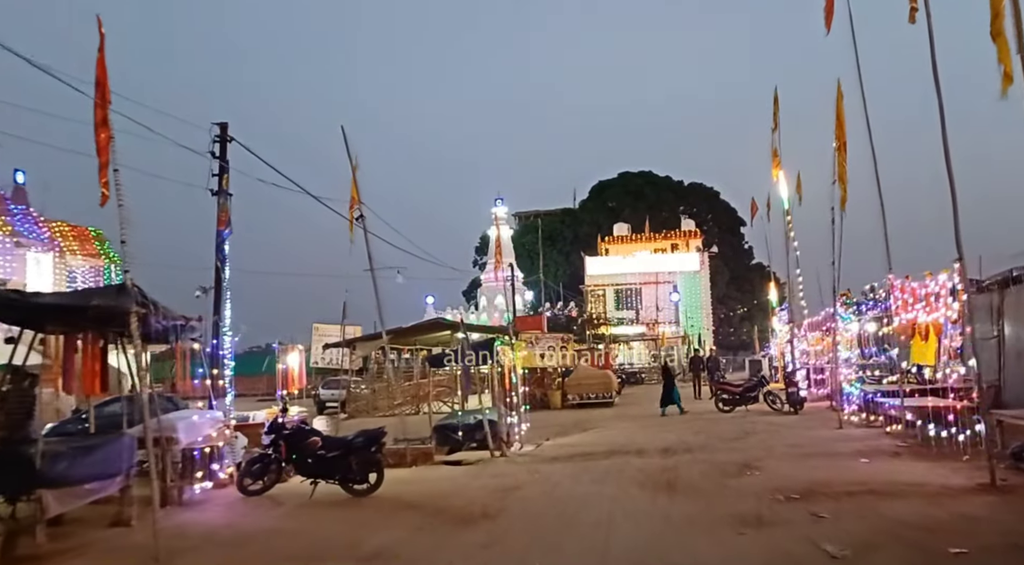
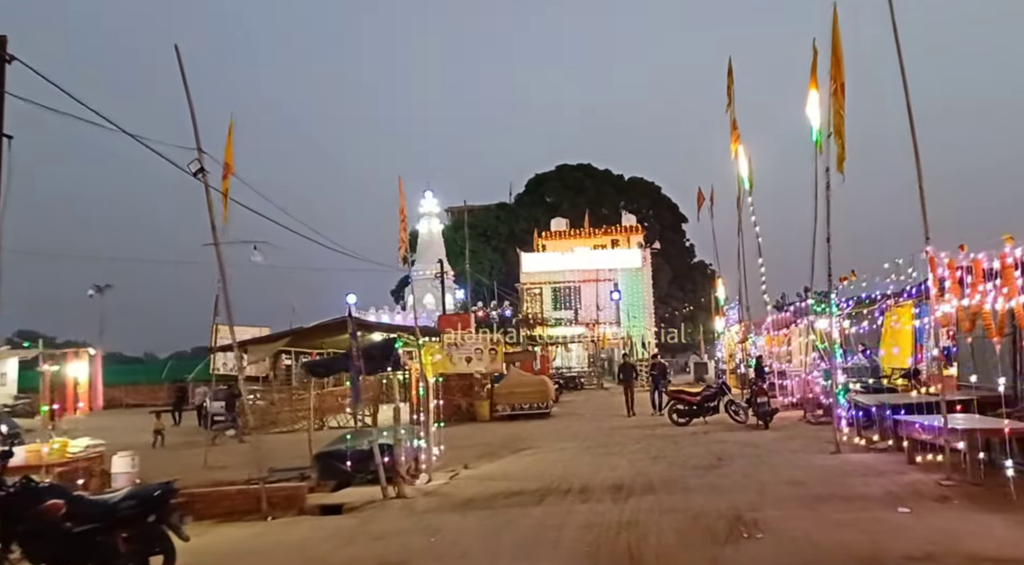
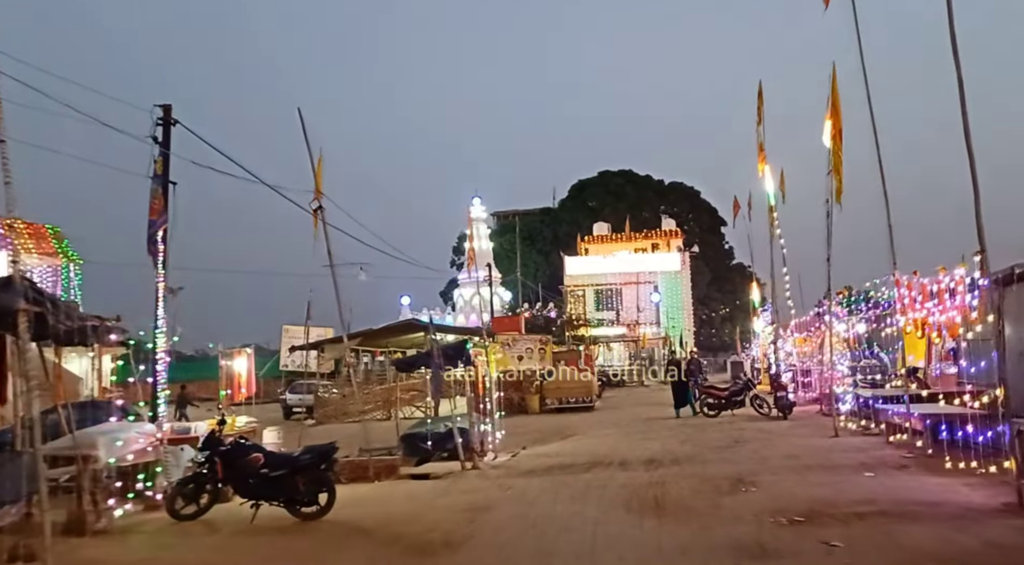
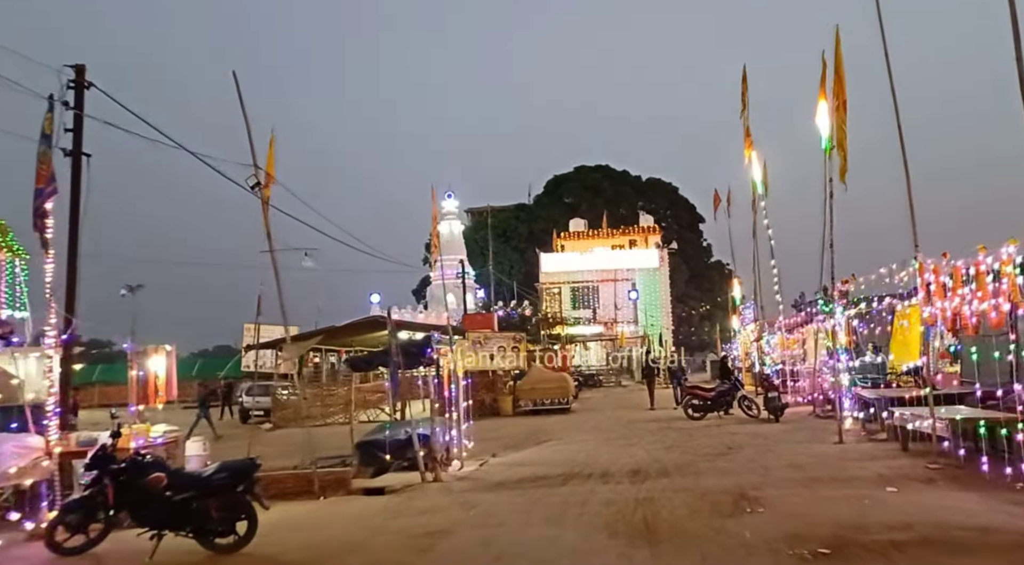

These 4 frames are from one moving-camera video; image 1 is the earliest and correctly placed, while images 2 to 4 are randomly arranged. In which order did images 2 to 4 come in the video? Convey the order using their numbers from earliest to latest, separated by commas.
3, 4, 2
